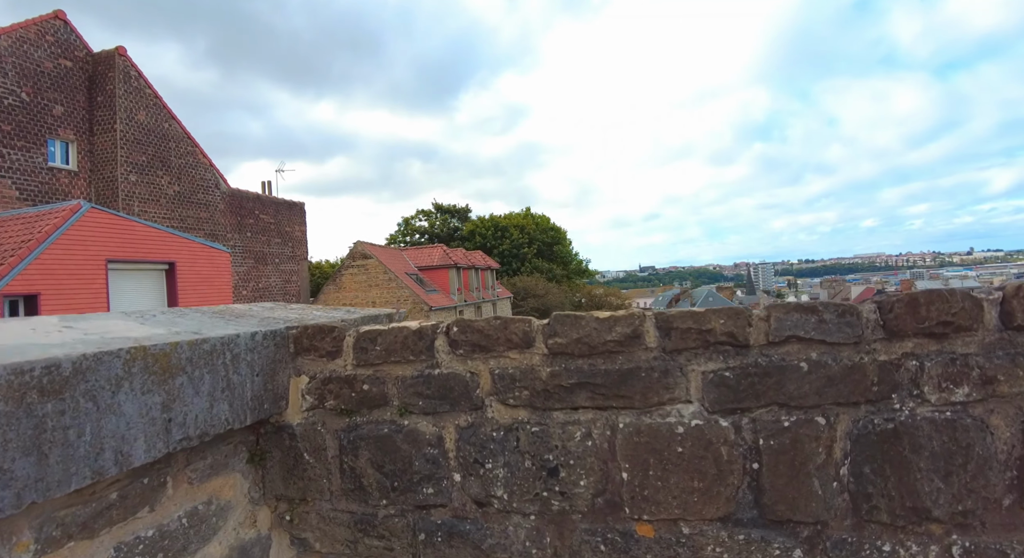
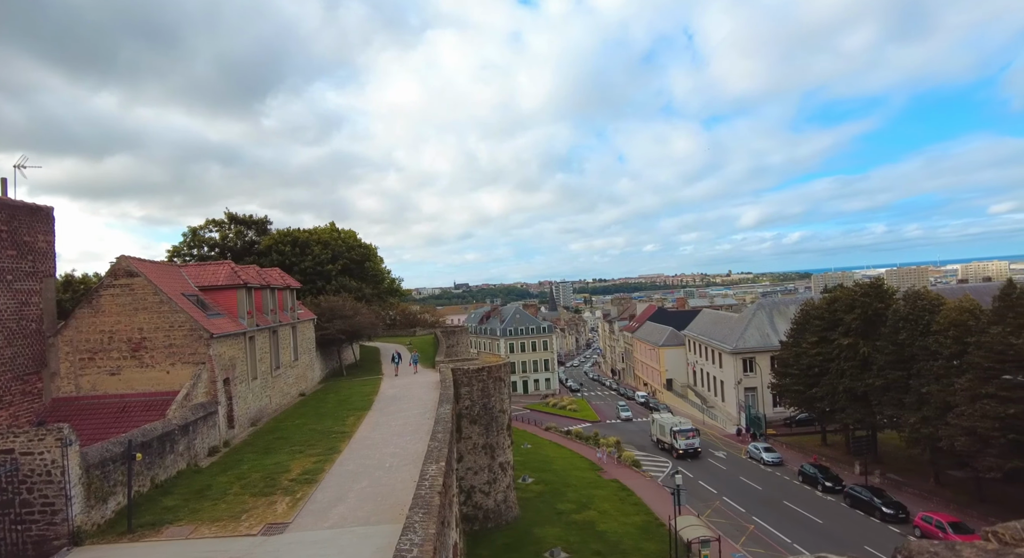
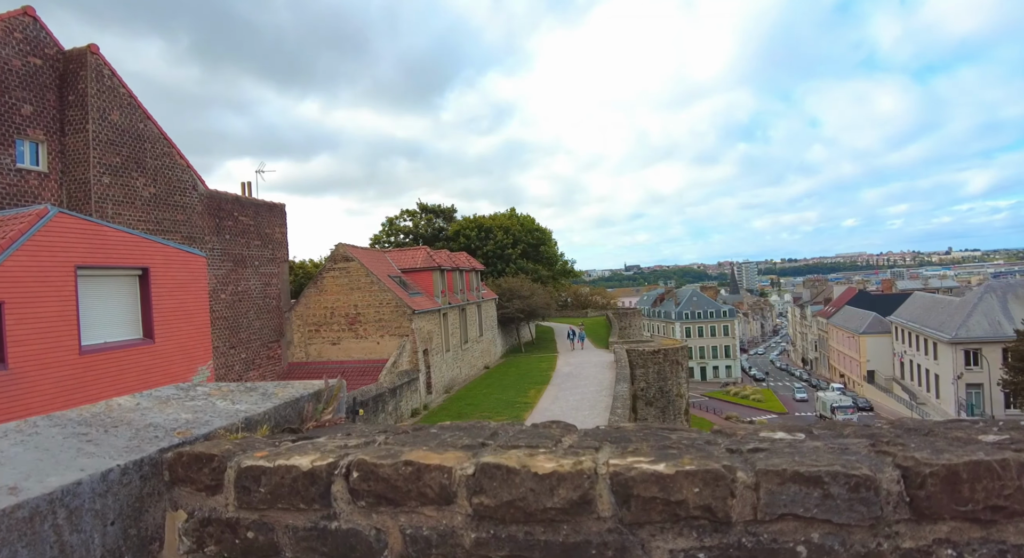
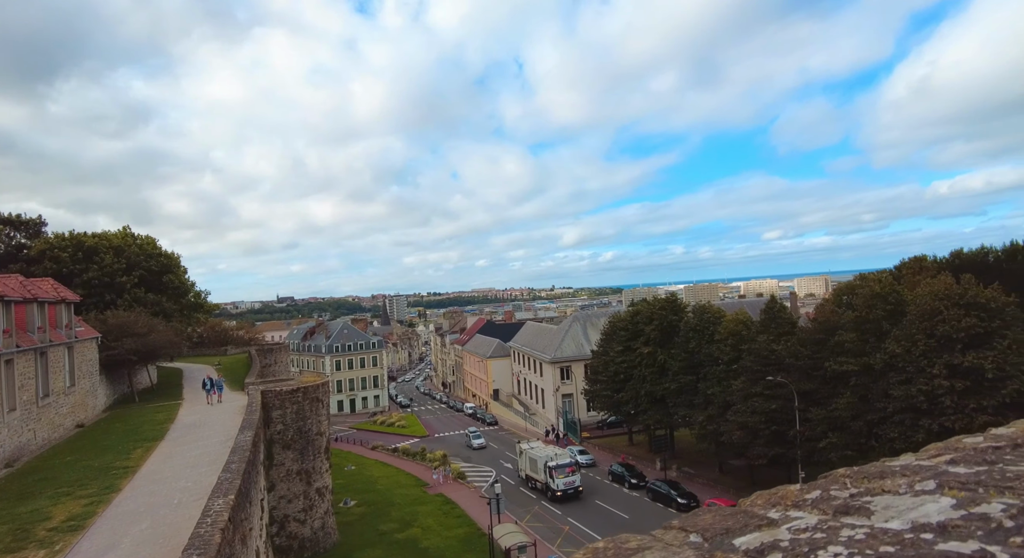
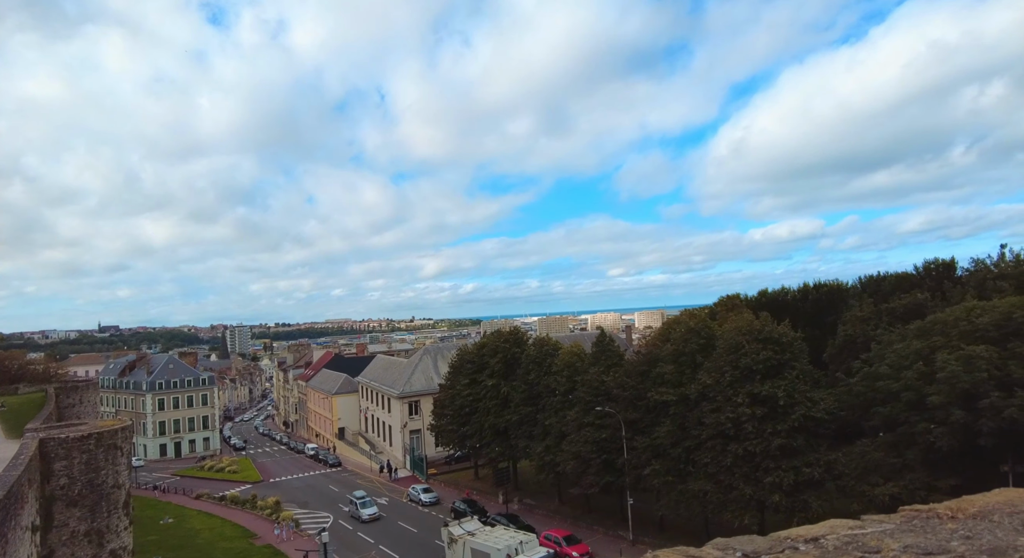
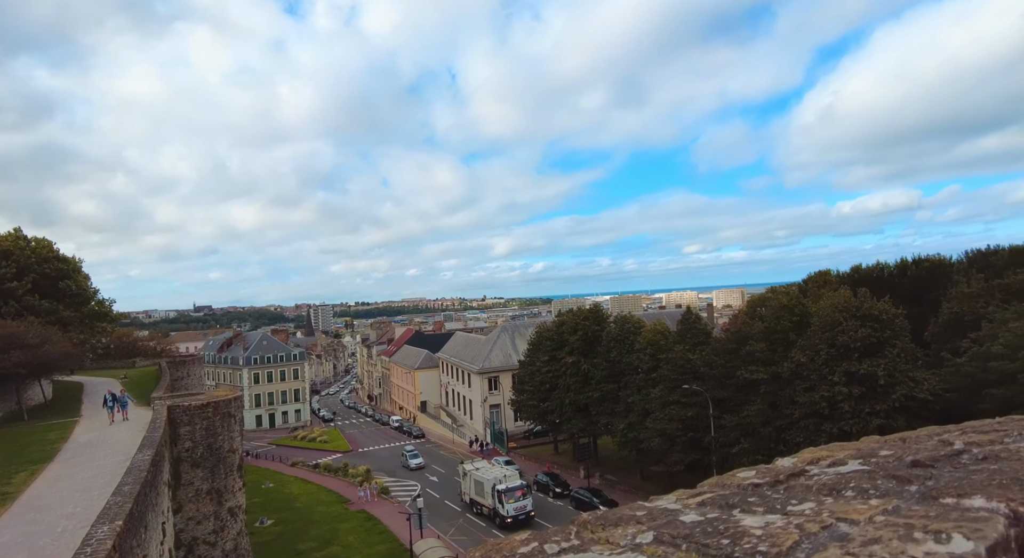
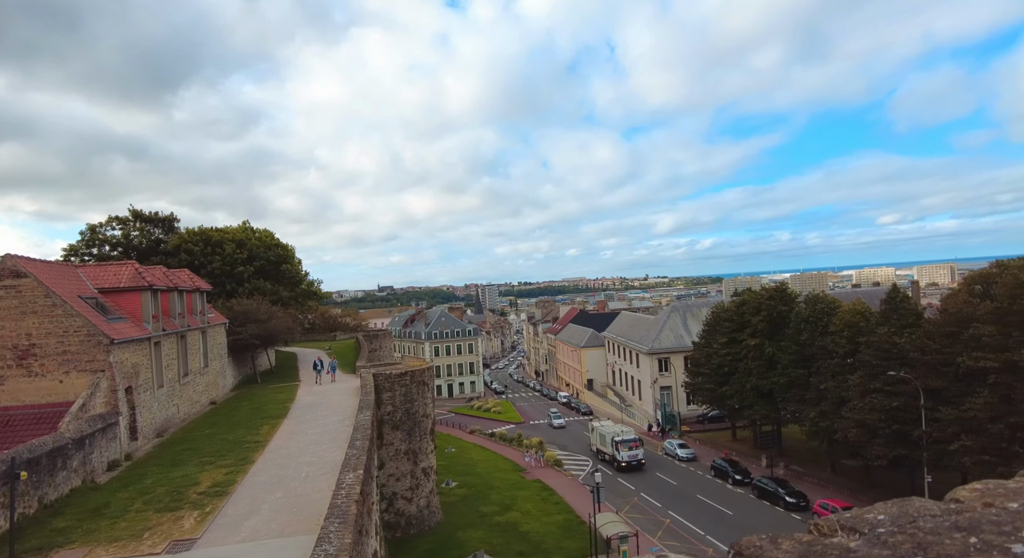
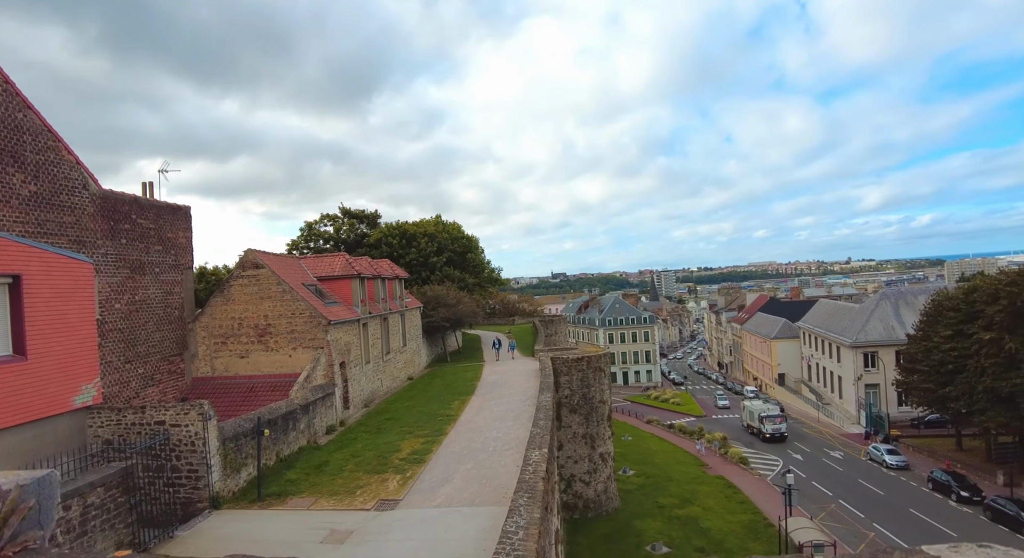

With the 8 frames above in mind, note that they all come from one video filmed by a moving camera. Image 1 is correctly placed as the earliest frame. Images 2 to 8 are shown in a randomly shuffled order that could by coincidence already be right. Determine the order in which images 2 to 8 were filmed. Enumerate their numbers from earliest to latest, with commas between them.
3, 8, 2, 7, 4, 6, 5
